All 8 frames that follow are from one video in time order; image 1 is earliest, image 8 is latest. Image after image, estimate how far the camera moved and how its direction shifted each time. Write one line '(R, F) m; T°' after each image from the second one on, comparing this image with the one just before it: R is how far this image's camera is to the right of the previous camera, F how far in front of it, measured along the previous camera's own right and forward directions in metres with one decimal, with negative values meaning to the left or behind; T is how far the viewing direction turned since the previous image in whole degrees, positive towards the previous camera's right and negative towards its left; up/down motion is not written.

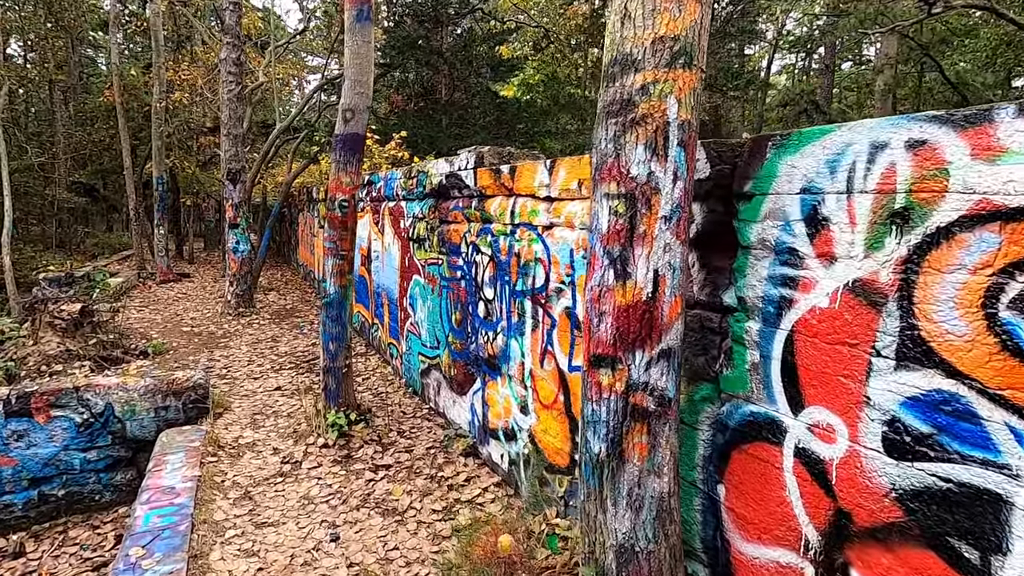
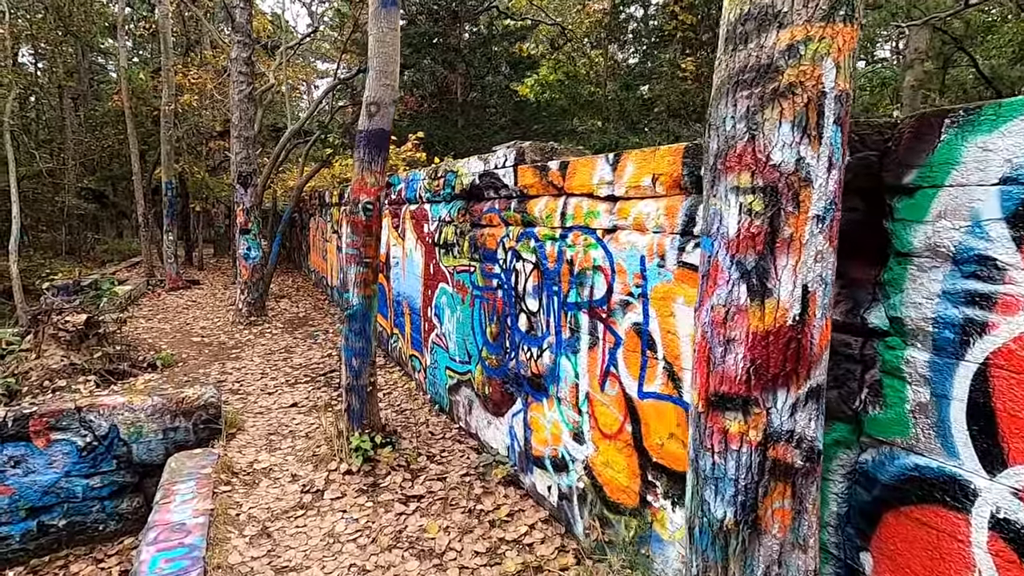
(-0.3, +0.4) m; -1°
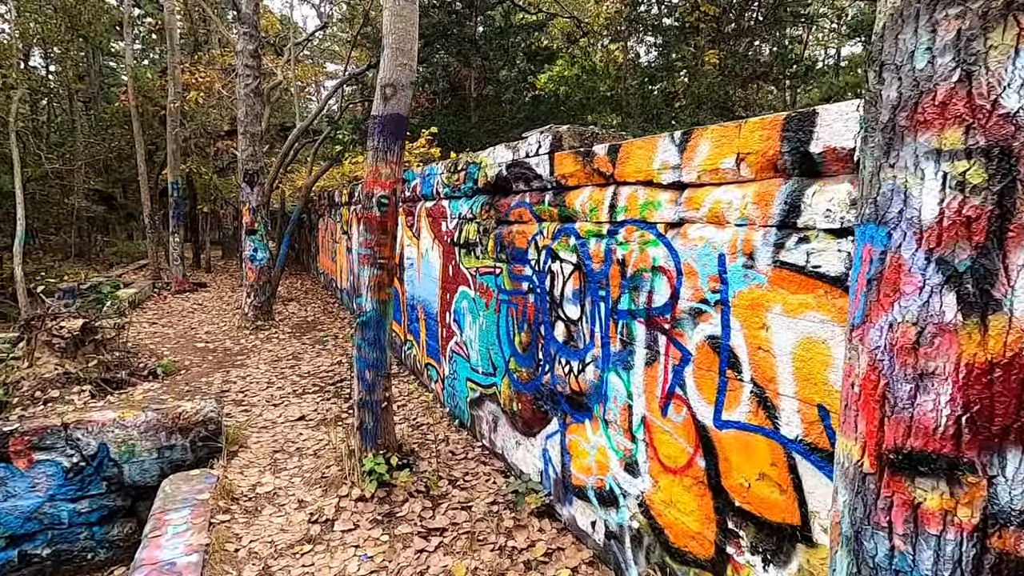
(-0.2, +0.5) m; -1°
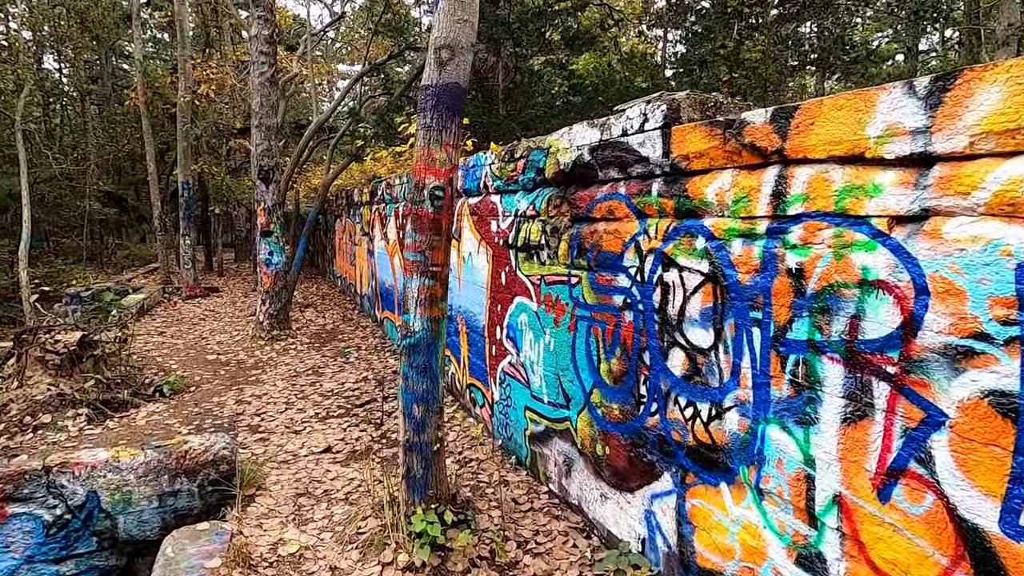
(-0.4, +0.8) m; -1°
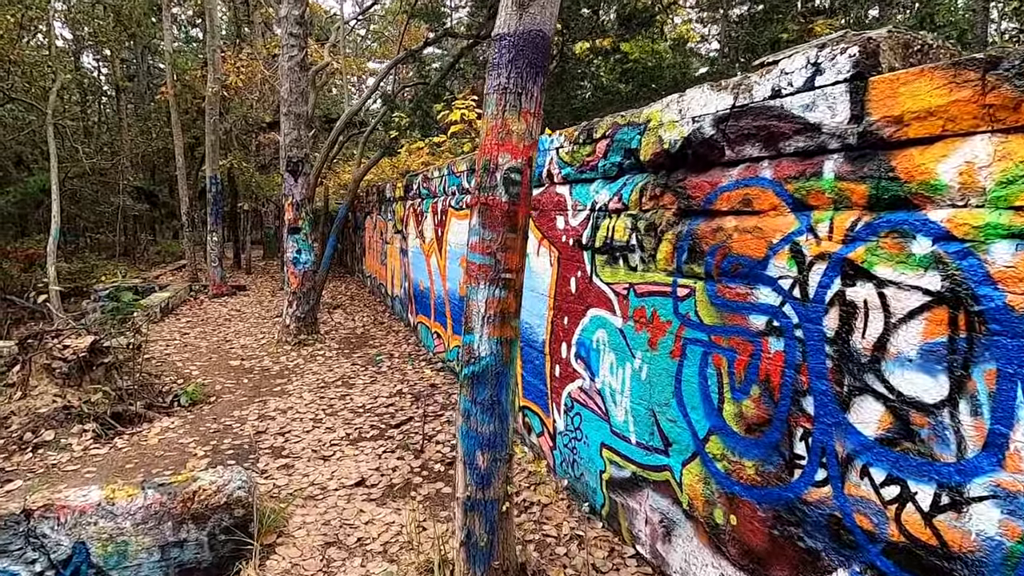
(-0.3, +0.7) m; -3°
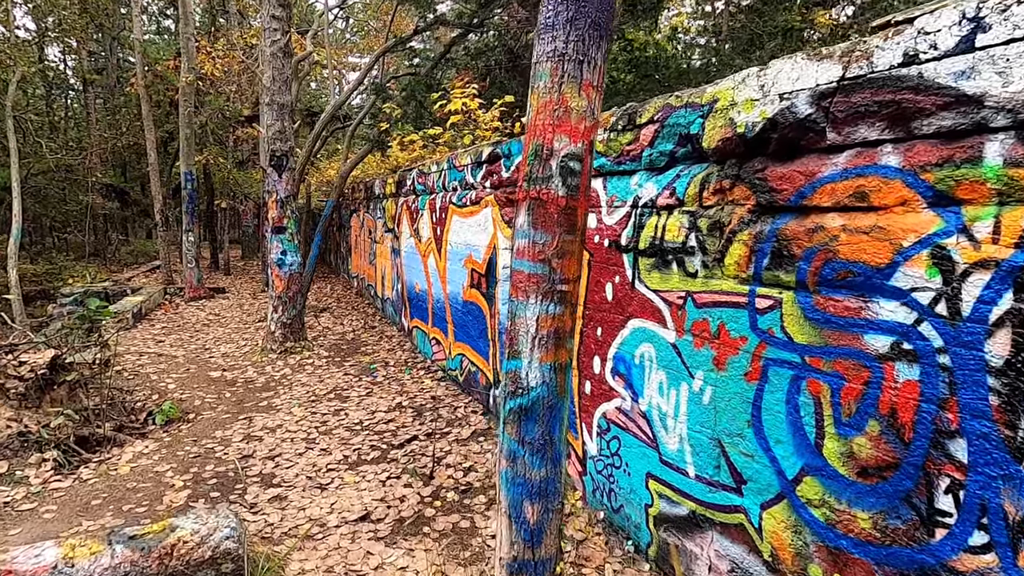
(-0.3, +0.4) m; +2°
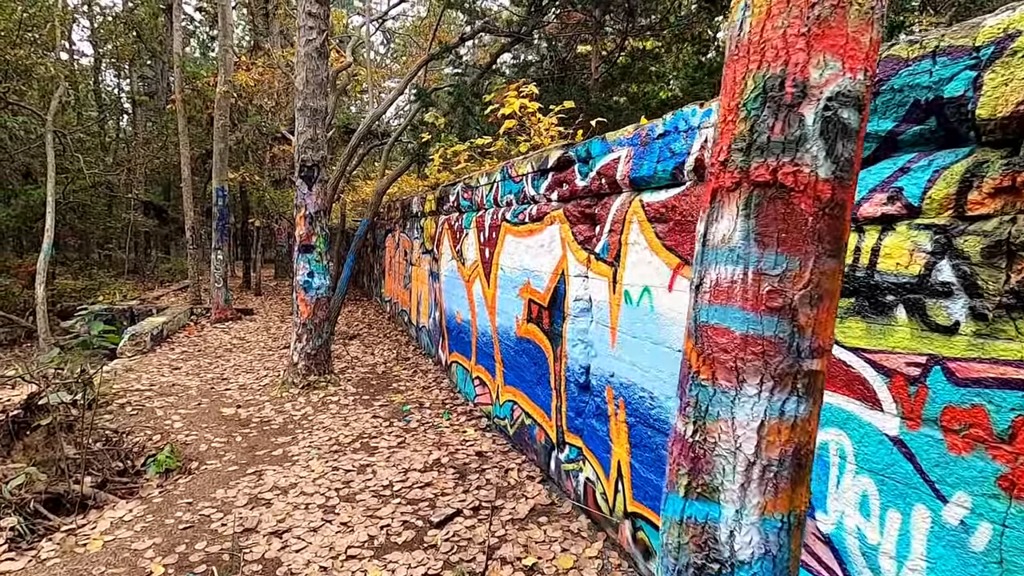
(-0.3, +0.9) m; -3°
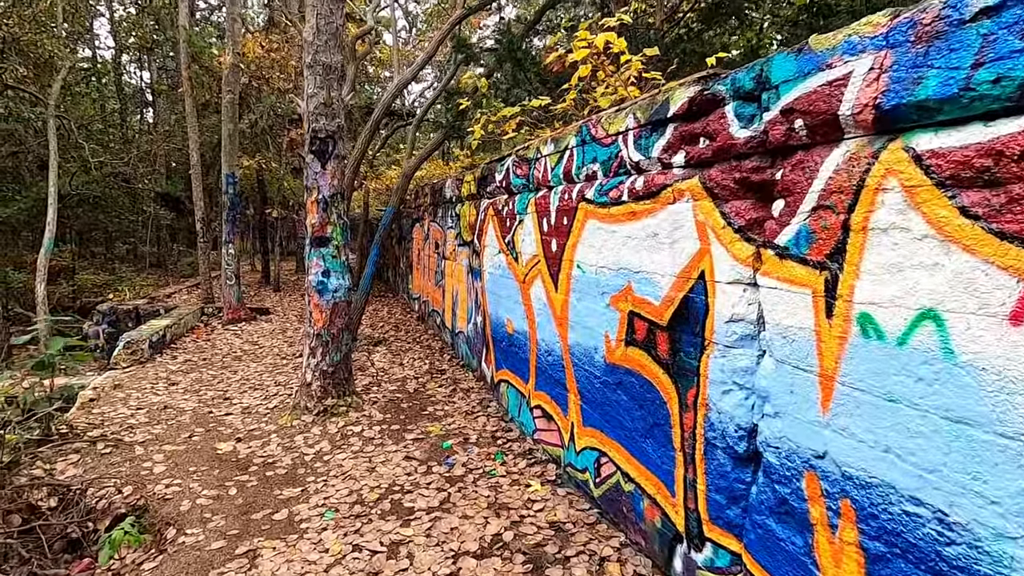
(-0.4, +1.3) m; -2°
